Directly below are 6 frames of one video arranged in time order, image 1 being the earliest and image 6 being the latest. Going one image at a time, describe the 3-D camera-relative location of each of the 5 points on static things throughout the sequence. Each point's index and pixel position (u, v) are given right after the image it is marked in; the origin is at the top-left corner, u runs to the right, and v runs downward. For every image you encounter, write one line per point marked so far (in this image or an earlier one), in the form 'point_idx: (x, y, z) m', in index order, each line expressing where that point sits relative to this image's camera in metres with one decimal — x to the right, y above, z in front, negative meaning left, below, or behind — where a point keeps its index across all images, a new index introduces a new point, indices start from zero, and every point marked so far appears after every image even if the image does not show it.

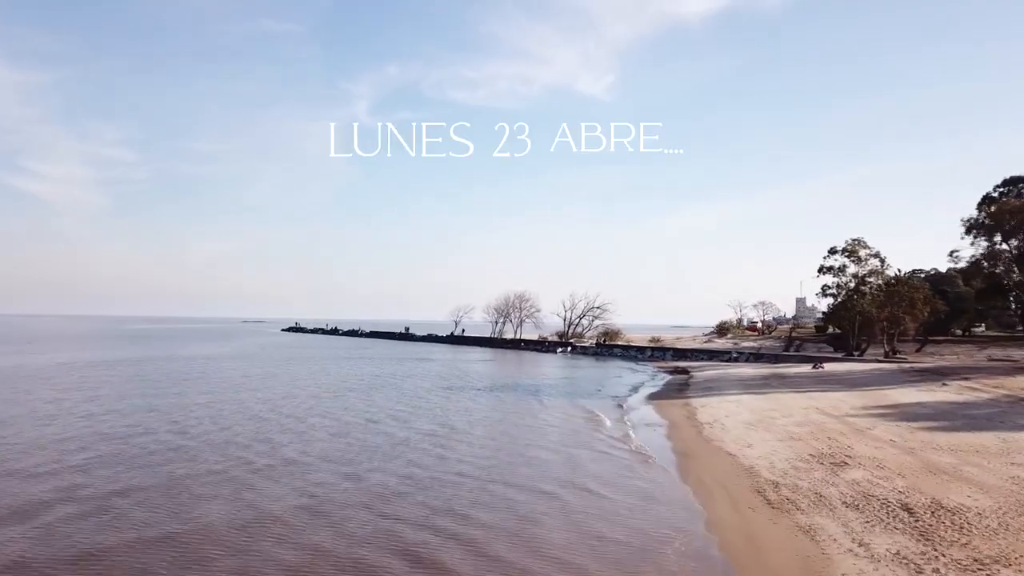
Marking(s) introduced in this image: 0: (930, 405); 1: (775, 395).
0: (+9.0, -2.5, +14.0) m
1: (+6.9, -2.8, +16.9) m
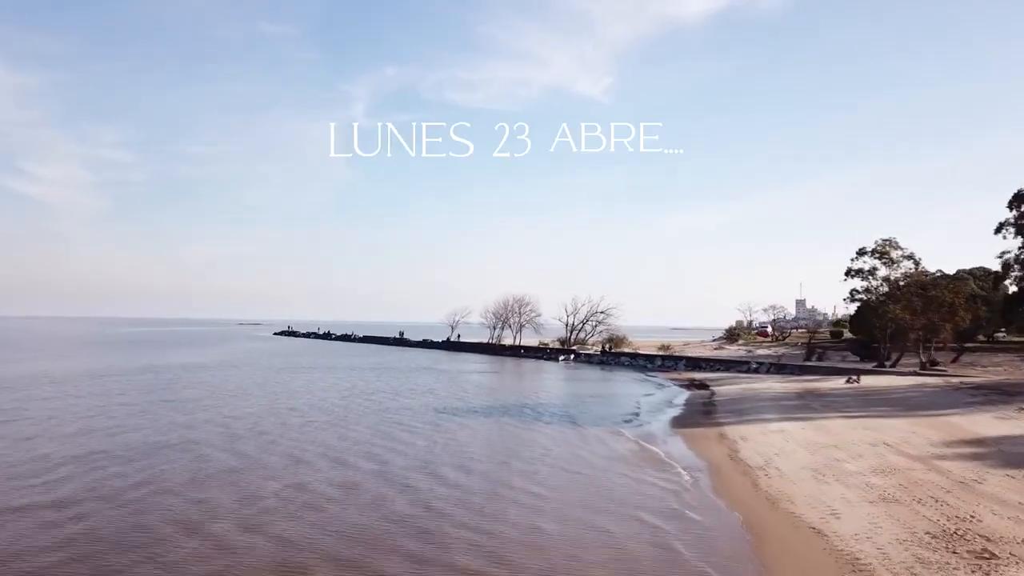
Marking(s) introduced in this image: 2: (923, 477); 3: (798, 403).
0: (+9.1, -2.7, +11.4) m
1: (+7.0, -3.0, +14.4) m
2: (+5.8, -2.7, +9.2) m
3: (+8.1, -3.2, +18.2) m
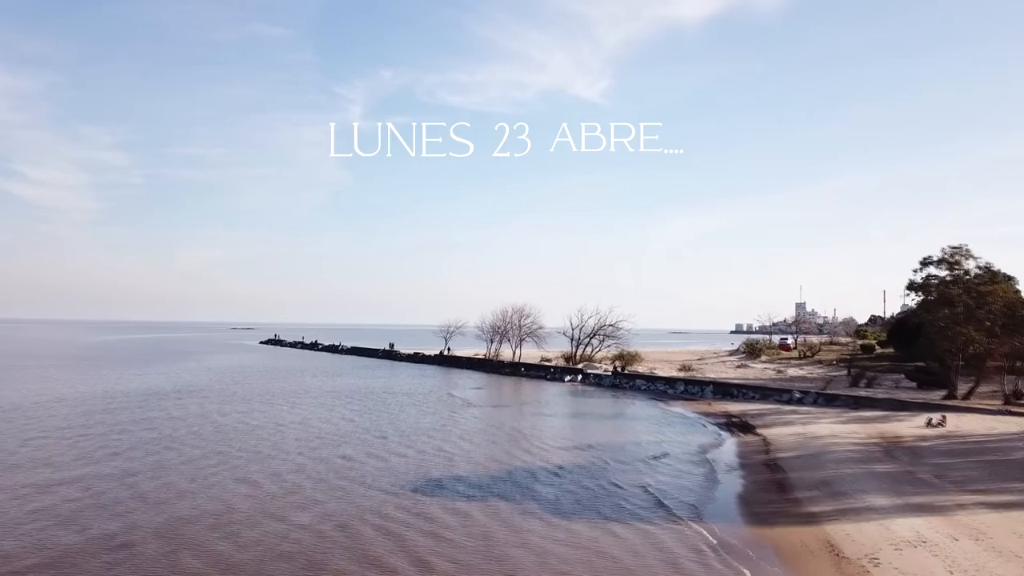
0: (+9.2, -3.2, +7.0) m
1: (+7.1, -3.6, +9.9) m
2: (+6.0, -3.2, +4.7) m
3: (+8.2, -3.8, +13.7) m
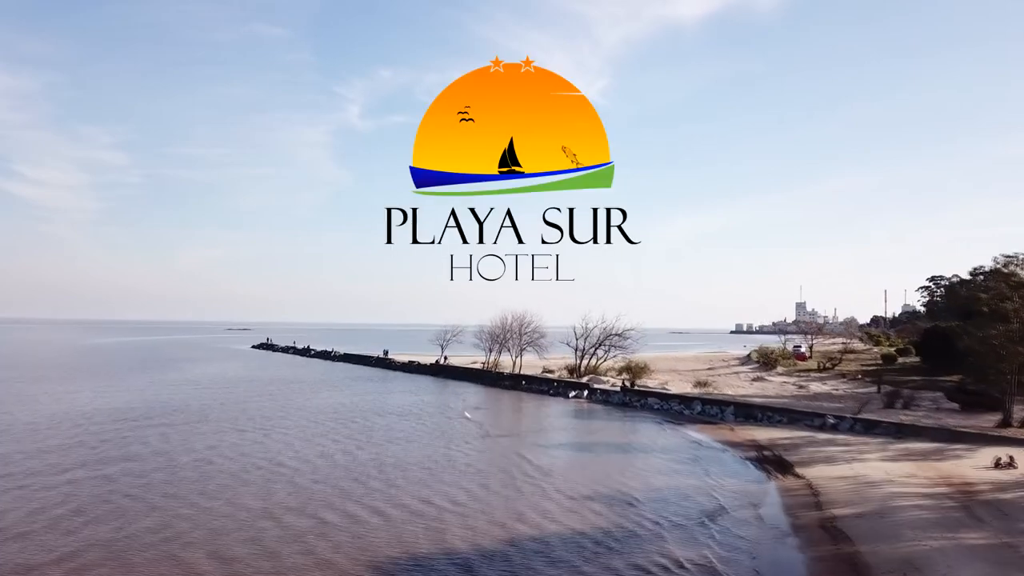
0: (+9.2, -3.7, +4.3) m
1: (+7.1, -4.0, +7.2) m
2: (+6.0, -3.7, +2.0) m
3: (+8.2, -4.2, +11.1) m
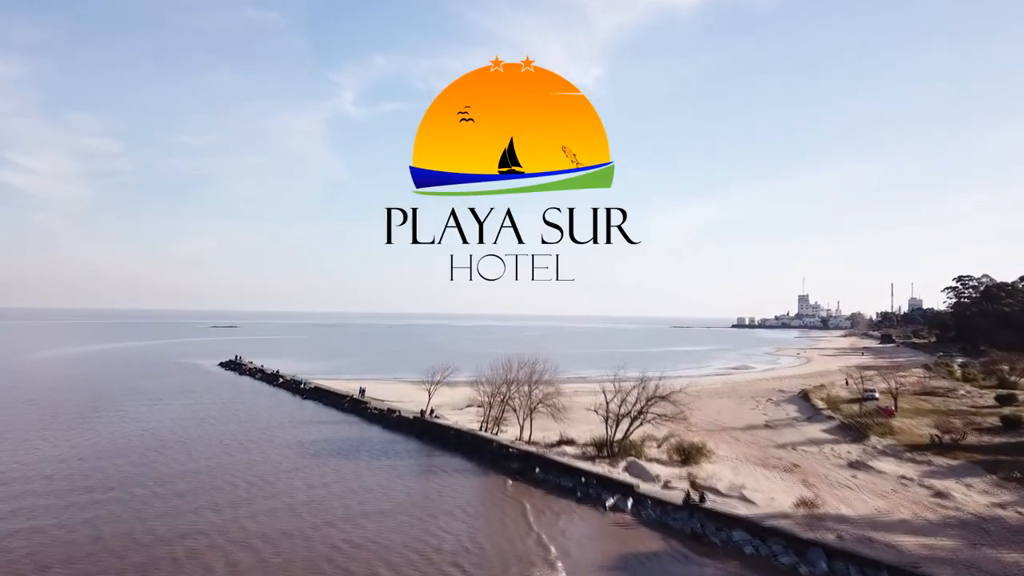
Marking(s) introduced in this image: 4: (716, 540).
0: (+9.8, -6.4, -5.8) m
1: (+7.6, -6.7, -2.9) m
2: (+6.5, -6.4, -8.1) m
3: (+8.7, -6.9, +0.9) m
4: (+6.1, -7.7, +19.6) m
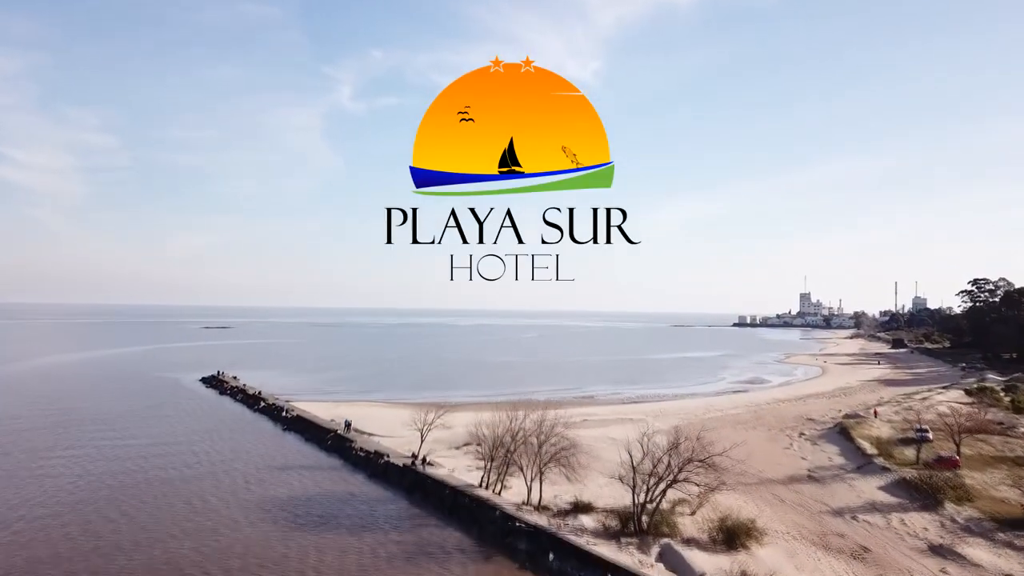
0: (+10.1, -8.2, -10.8) m
1: (+7.9, -8.5, -7.9) m
2: (+6.9, -8.3, -13.1) m
3: (+9.0, -8.6, -4.0) m
4: (+6.4, -9.3, +14.6) m
